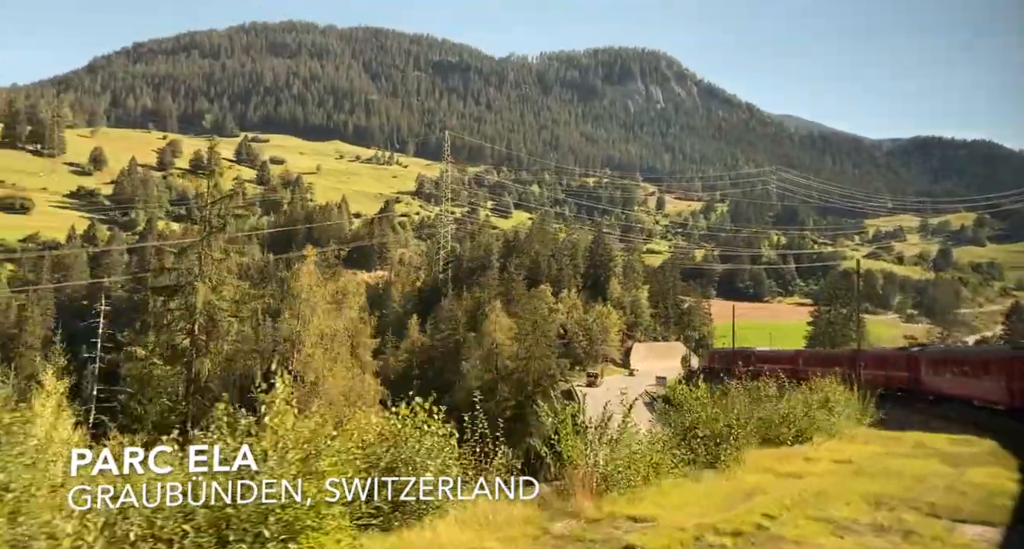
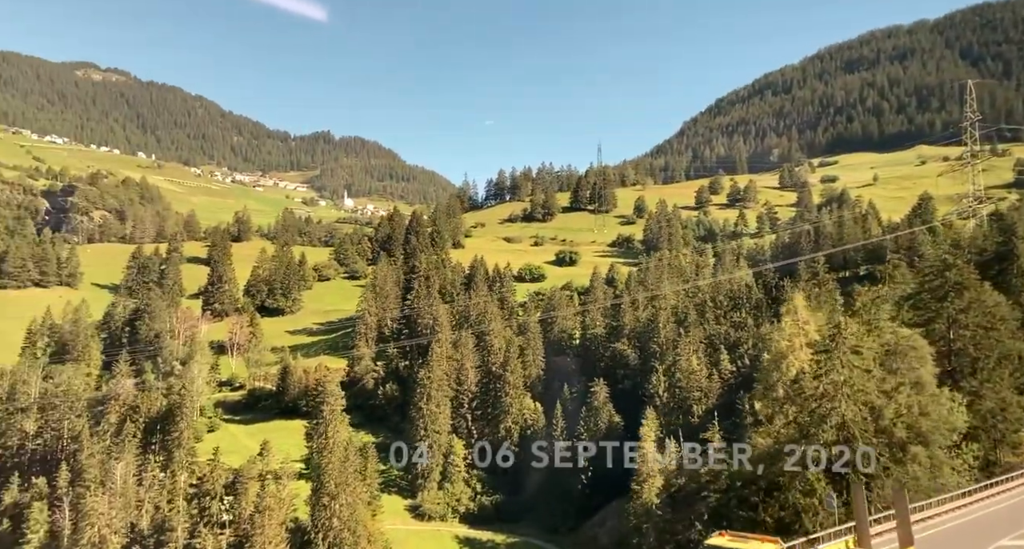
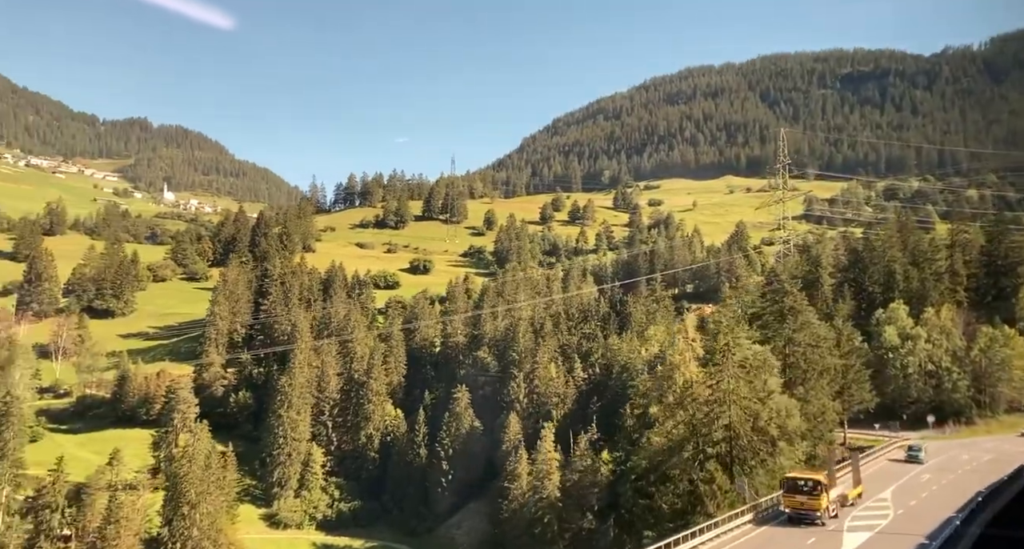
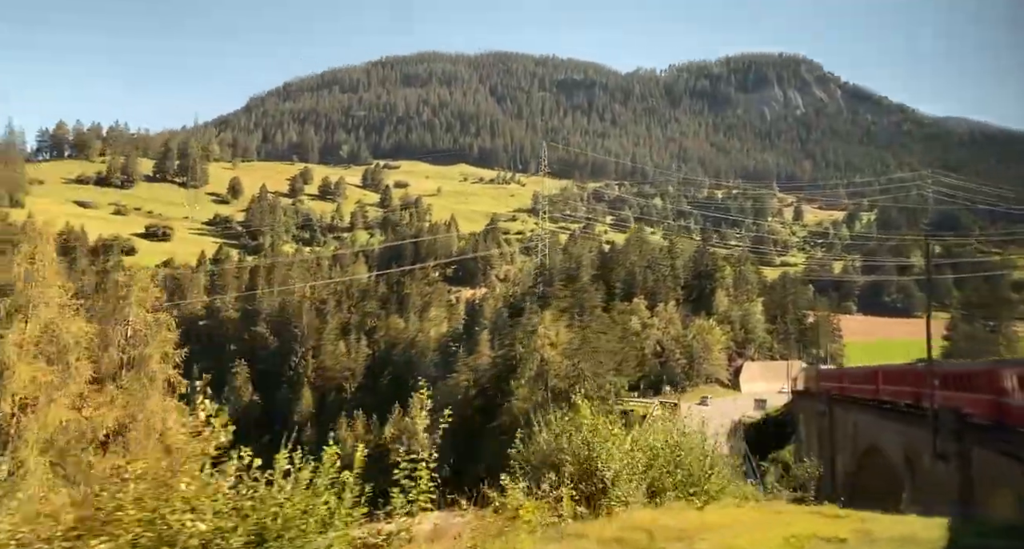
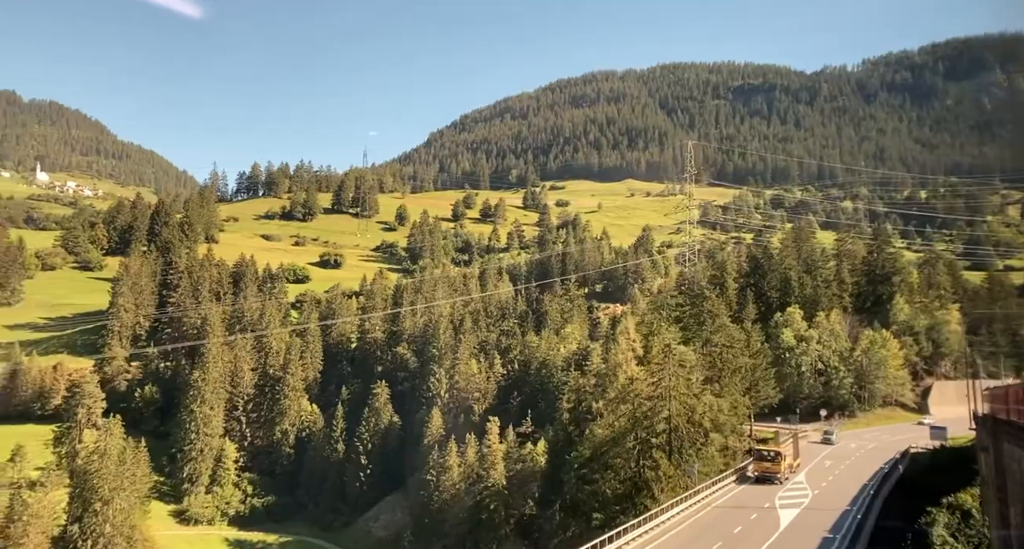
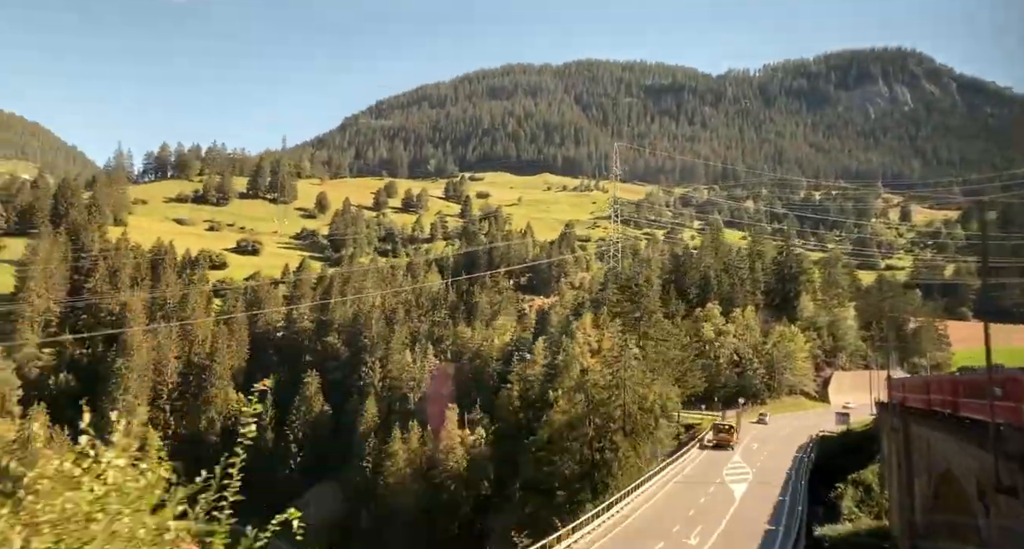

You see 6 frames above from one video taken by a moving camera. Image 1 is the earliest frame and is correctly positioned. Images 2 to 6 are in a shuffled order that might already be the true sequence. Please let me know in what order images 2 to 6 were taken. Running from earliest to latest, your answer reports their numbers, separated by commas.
4, 6, 5, 3, 2
